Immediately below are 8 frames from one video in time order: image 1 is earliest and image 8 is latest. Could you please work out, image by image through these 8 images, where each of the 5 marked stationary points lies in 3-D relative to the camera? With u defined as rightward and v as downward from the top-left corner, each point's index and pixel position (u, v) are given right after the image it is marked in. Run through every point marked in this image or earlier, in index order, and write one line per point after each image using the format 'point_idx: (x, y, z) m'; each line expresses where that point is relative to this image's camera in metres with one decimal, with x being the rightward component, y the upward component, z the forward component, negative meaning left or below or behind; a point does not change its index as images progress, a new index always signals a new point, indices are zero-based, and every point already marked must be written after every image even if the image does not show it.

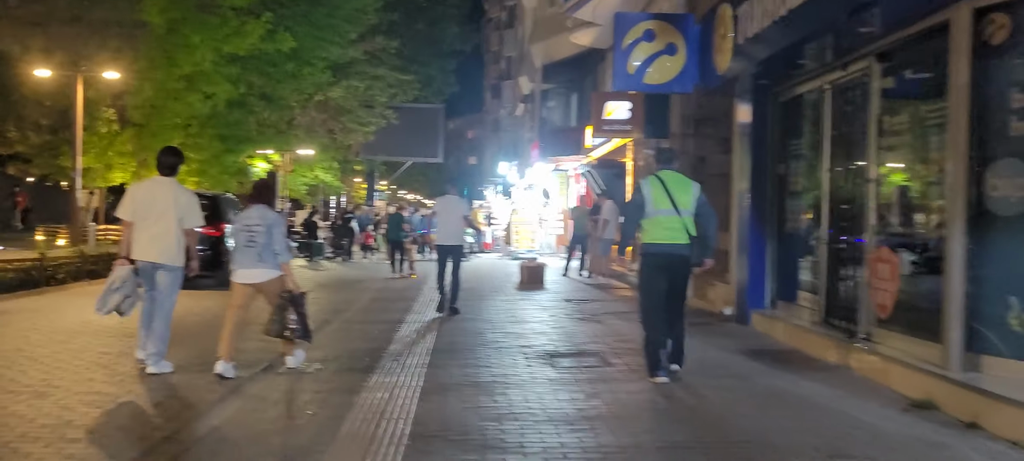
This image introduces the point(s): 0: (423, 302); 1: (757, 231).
0: (-1.4, -1.1, +14.8) m
1: (+2.8, 0.0, +10.8) m
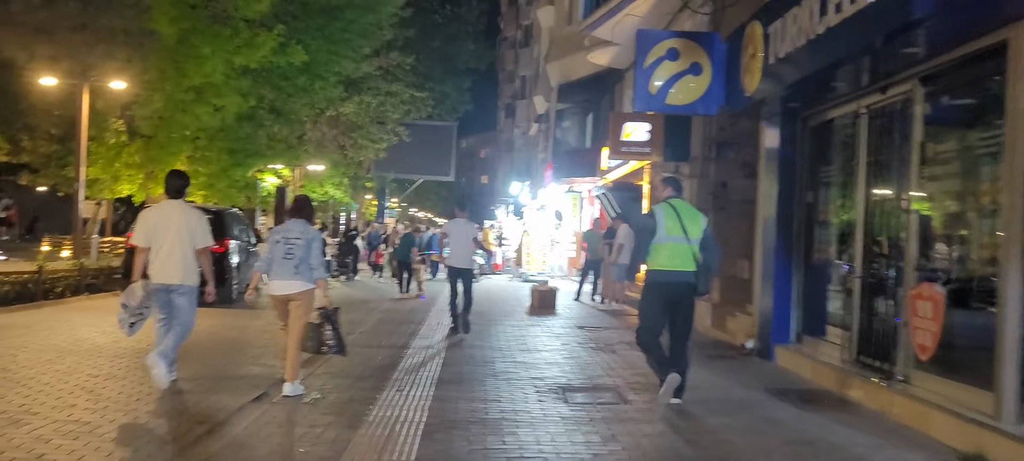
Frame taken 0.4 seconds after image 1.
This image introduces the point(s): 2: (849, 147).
0: (-1.2, -1.4, +14.3) m
1: (+2.9, -0.3, +10.3) m
2: (+3.3, +0.8, +9.3) m
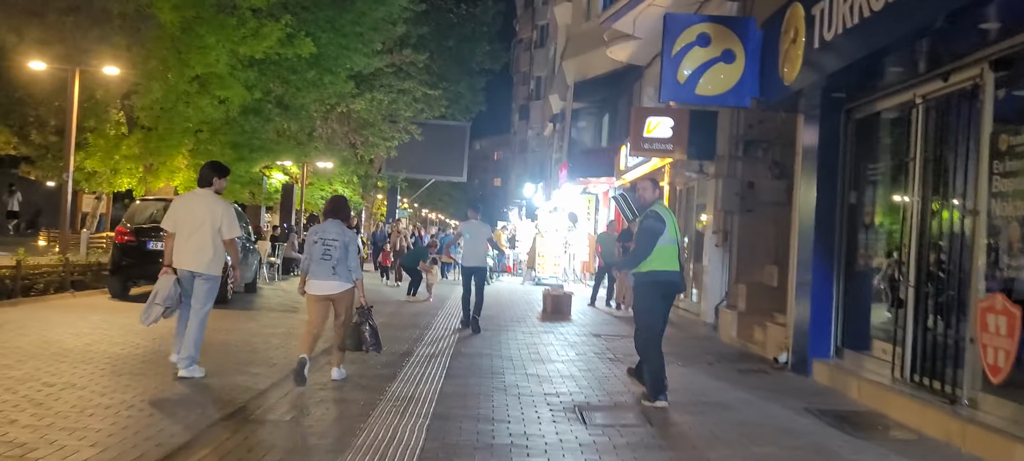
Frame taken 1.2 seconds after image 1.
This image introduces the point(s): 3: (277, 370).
0: (-1.1, -1.4, +13.4) m
1: (+3.0, -0.4, +9.4) m
2: (+3.4, +0.8, +8.4) m
3: (-2.2, -1.3, +9.1) m
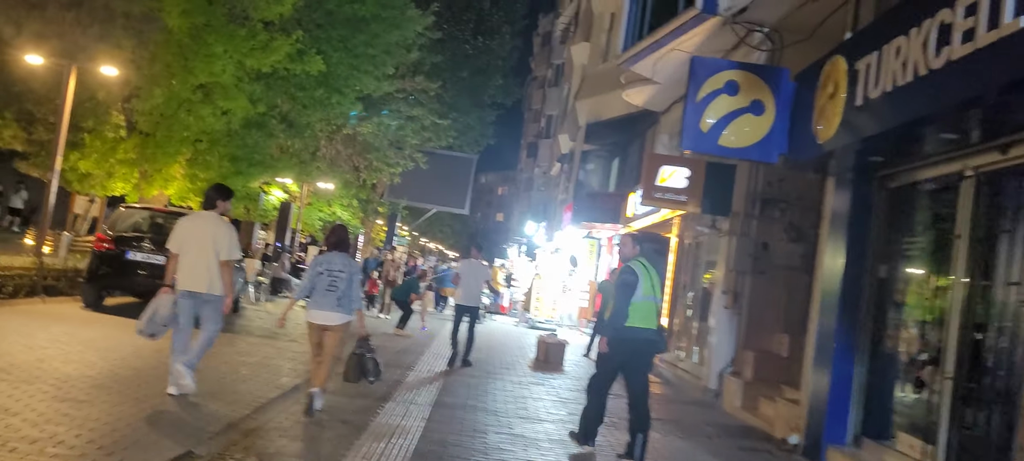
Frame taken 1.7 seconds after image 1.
0: (-1.2, -1.8, +12.6) m
1: (+3.0, -1.0, +8.6) m
2: (+3.4, +0.1, +7.7) m
3: (-2.3, -1.5, +8.3) m
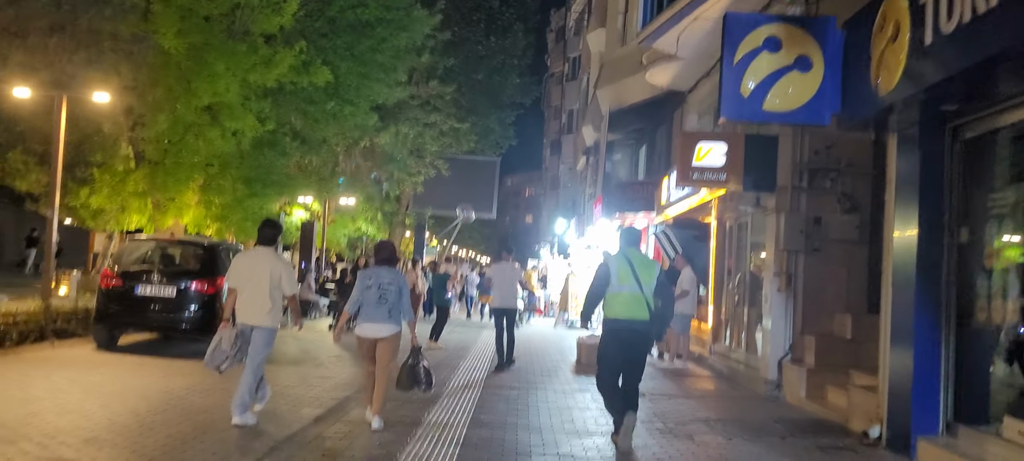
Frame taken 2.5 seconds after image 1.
0: (-0.7, -1.9, +11.7) m
1: (+3.3, -0.7, +7.6) m
2: (+3.6, +0.4, +6.7) m
3: (-2.0, -1.7, +7.4) m
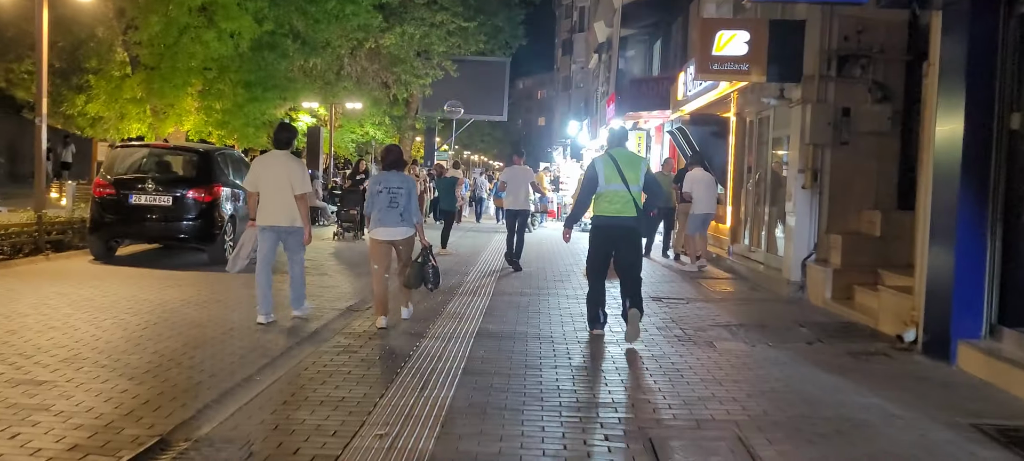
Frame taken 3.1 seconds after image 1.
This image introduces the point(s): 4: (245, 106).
0: (-0.6, -0.7, +11.3) m
1: (+3.3, +0.1, +7.0) m
2: (+3.6, +1.2, +5.9) m
3: (-1.9, -0.9, +7.0) m
4: (-5.3, +2.5, +19.1) m
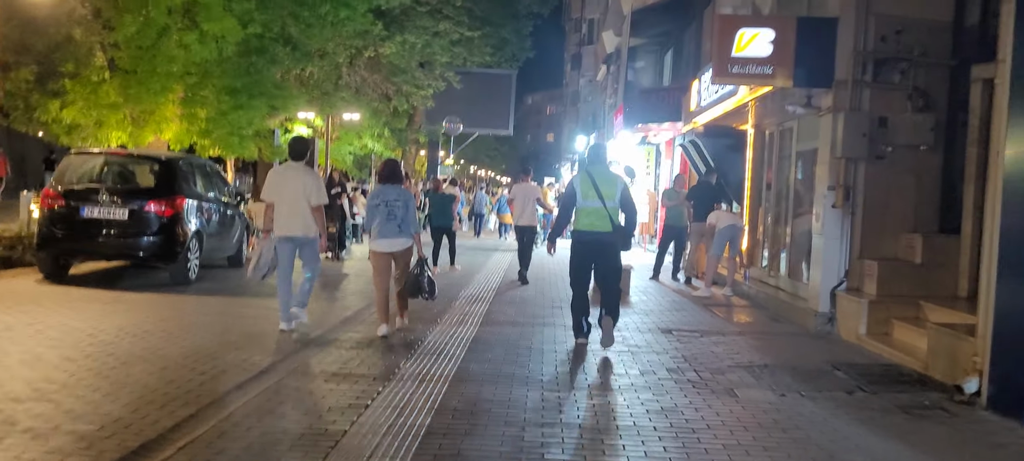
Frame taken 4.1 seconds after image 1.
0: (-0.6, -1.0, +10.0) m
1: (+3.2, -0.1, +5.7) m
2: (+3.5, +1.0, +4.7) m
3: (-2.0, -1.1, +5.7) m
4: (-5.3, +2.2, +17.9) m
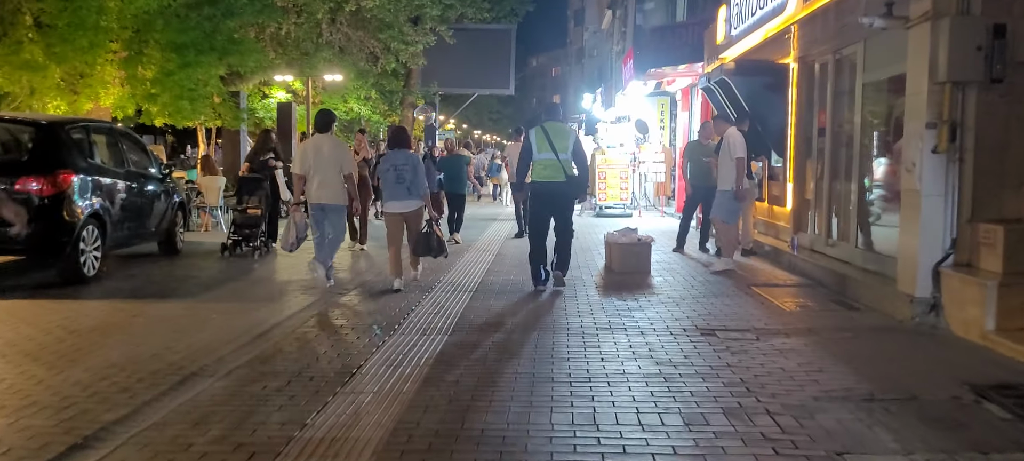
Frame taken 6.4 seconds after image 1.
0: (-0.8, -0.8, +7.4) m
1: (+3.0, +0.1, +3.0) m
2: (+3.2, +1.1, +1.9) m
3: (-2.2, -1.1, +3.1) m
4: (-5.4, +2.5, +15.2) m
